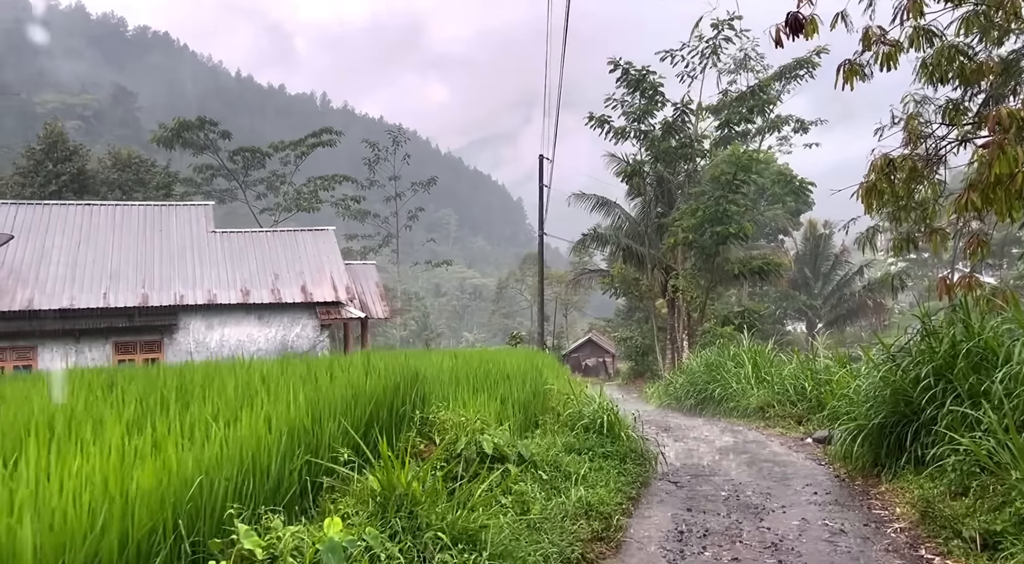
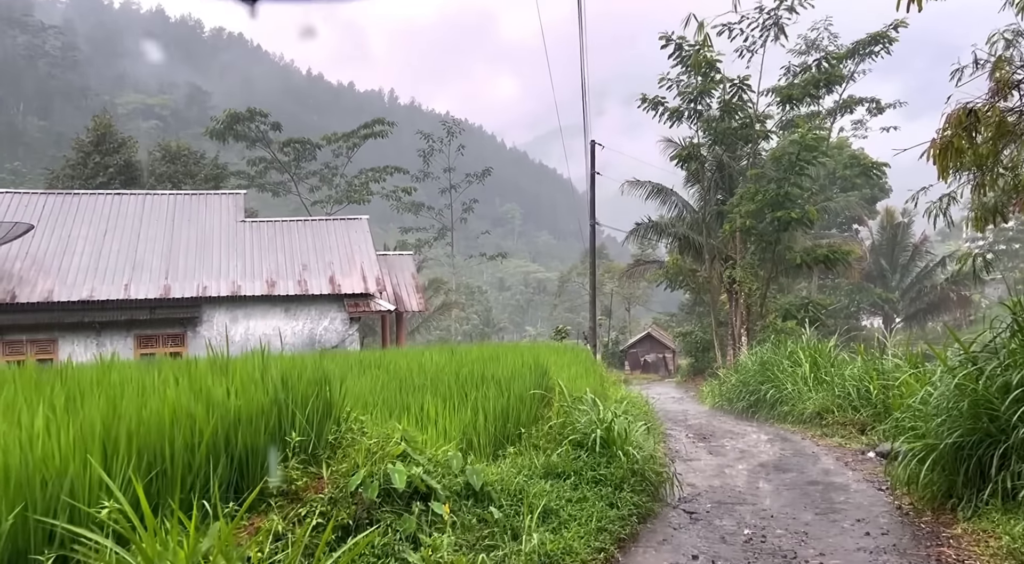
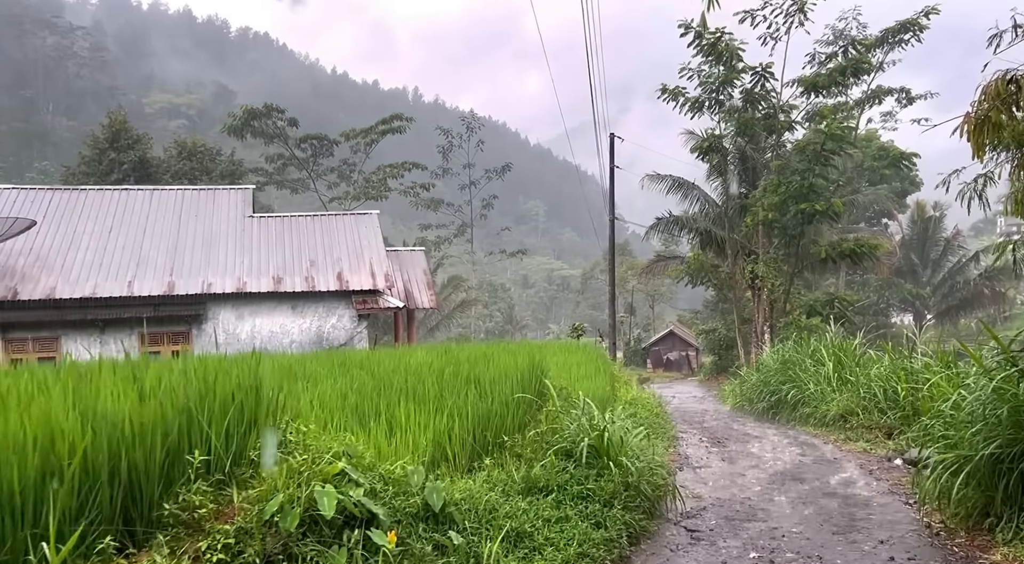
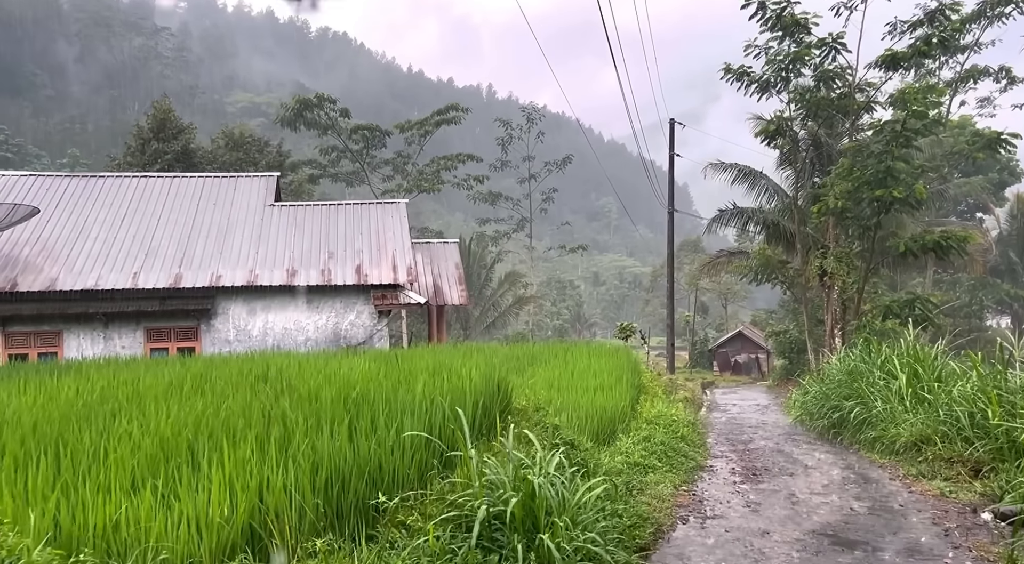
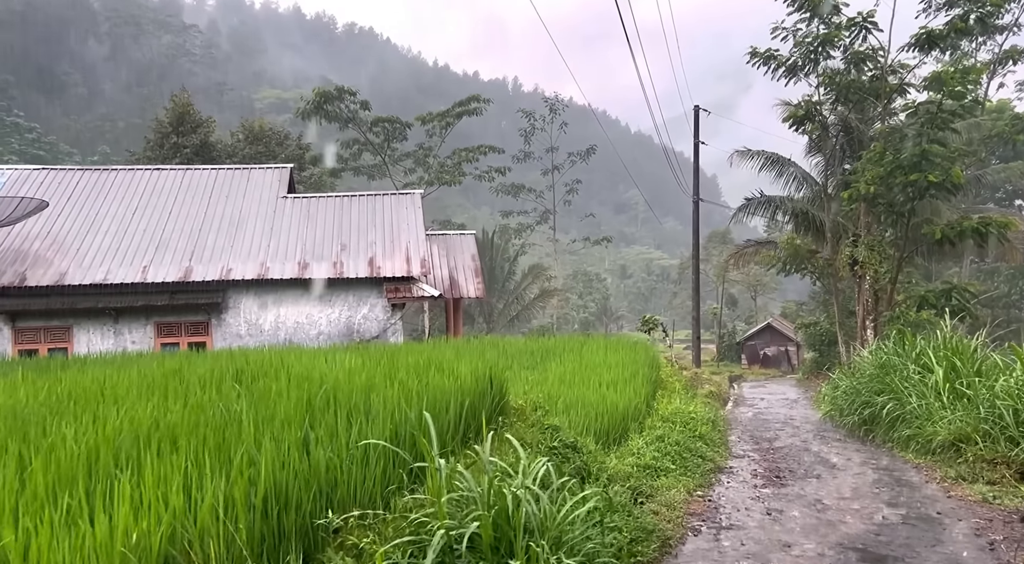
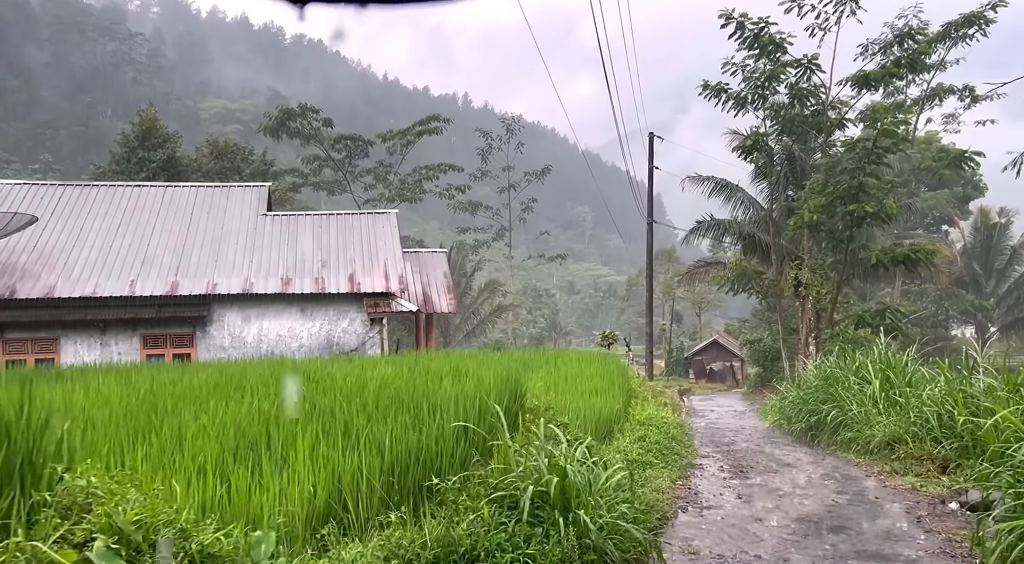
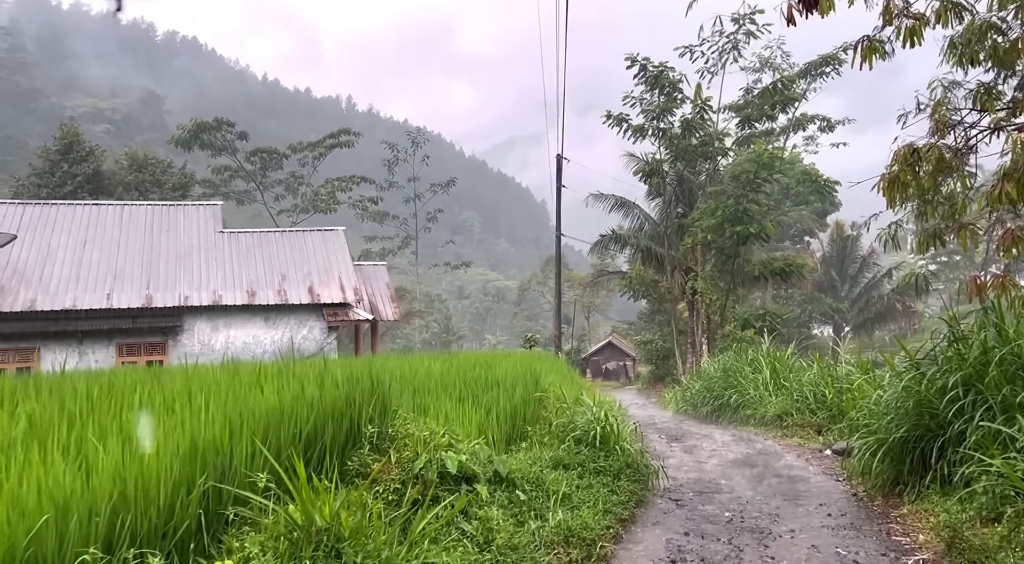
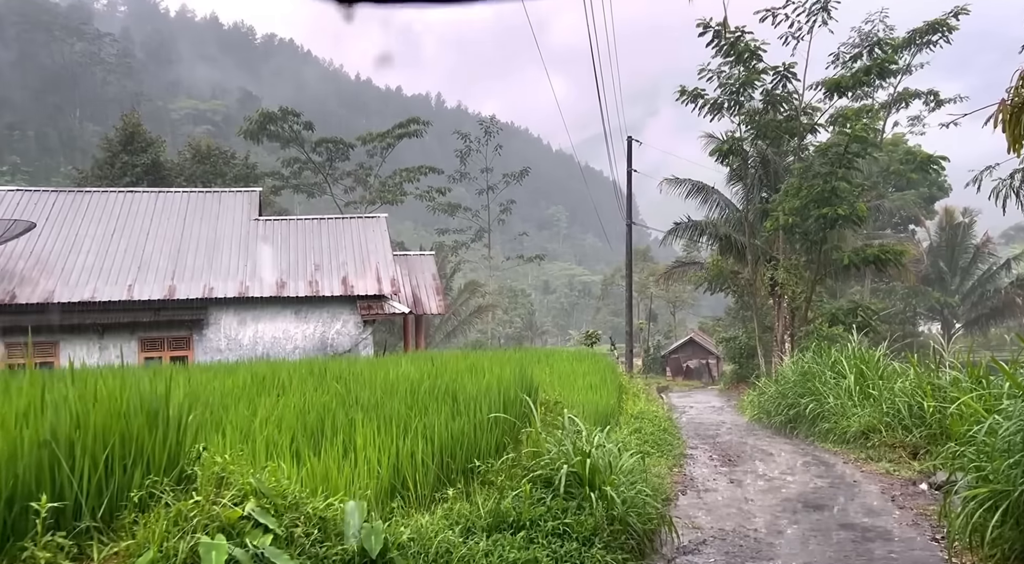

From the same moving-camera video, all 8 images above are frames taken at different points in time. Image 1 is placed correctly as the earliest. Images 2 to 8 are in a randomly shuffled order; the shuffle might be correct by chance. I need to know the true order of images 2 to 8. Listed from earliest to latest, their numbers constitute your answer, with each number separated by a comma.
7, 2, 3, 8, 6, 4, 5
